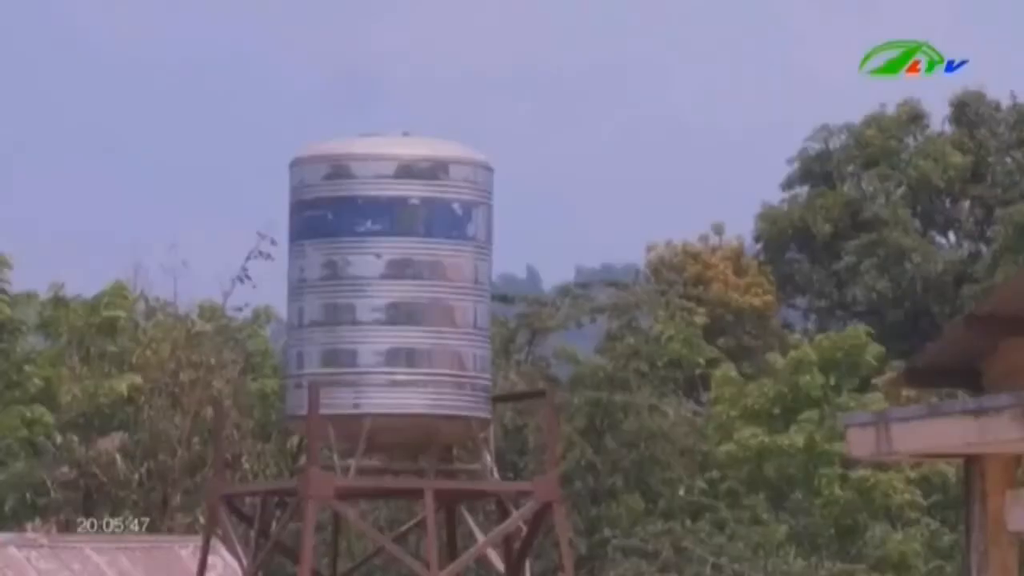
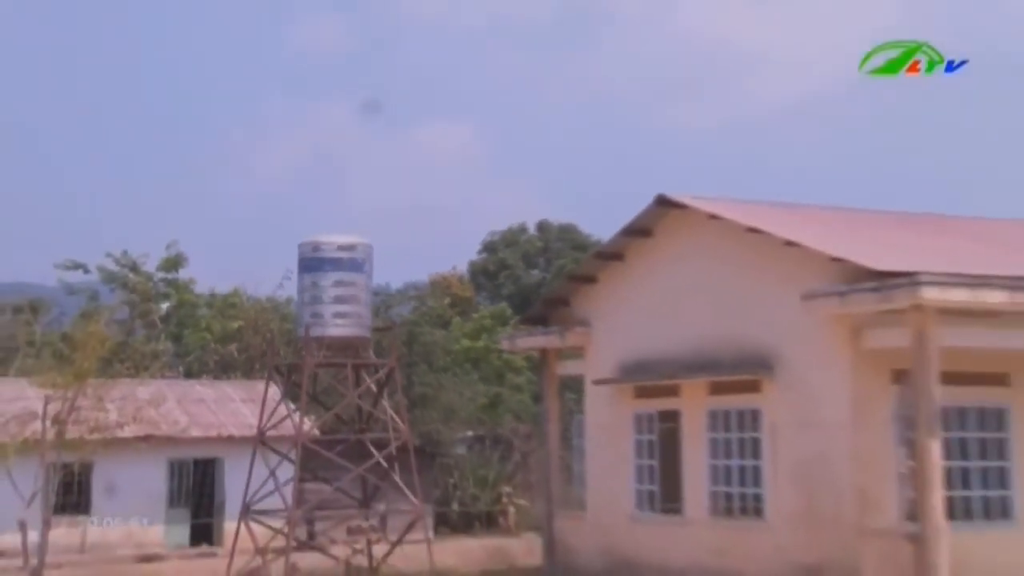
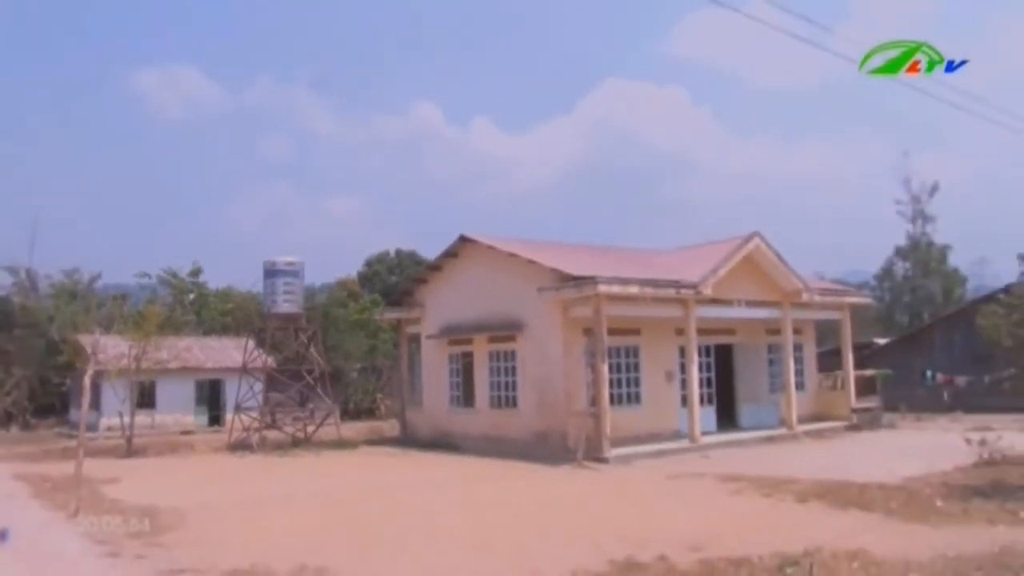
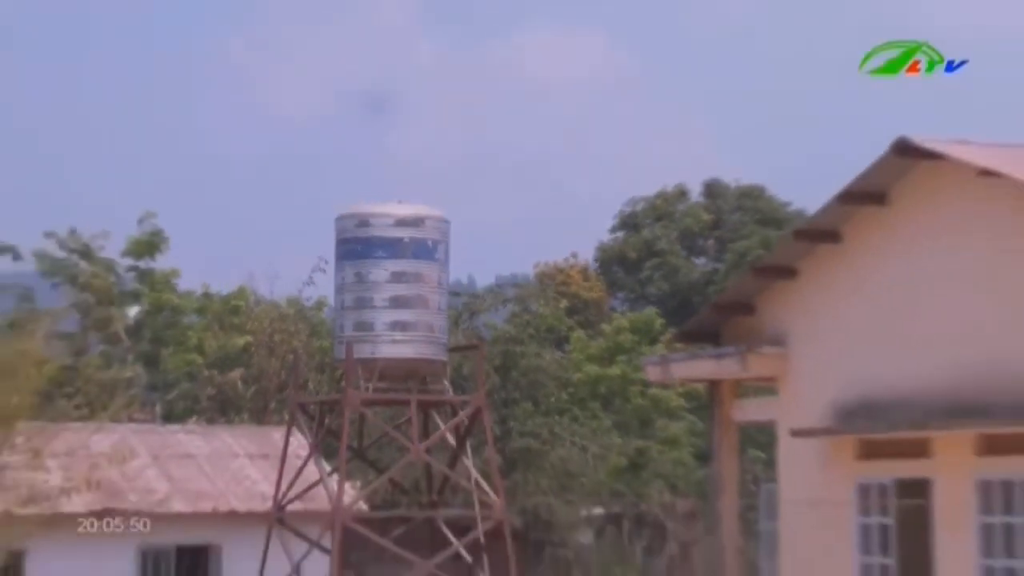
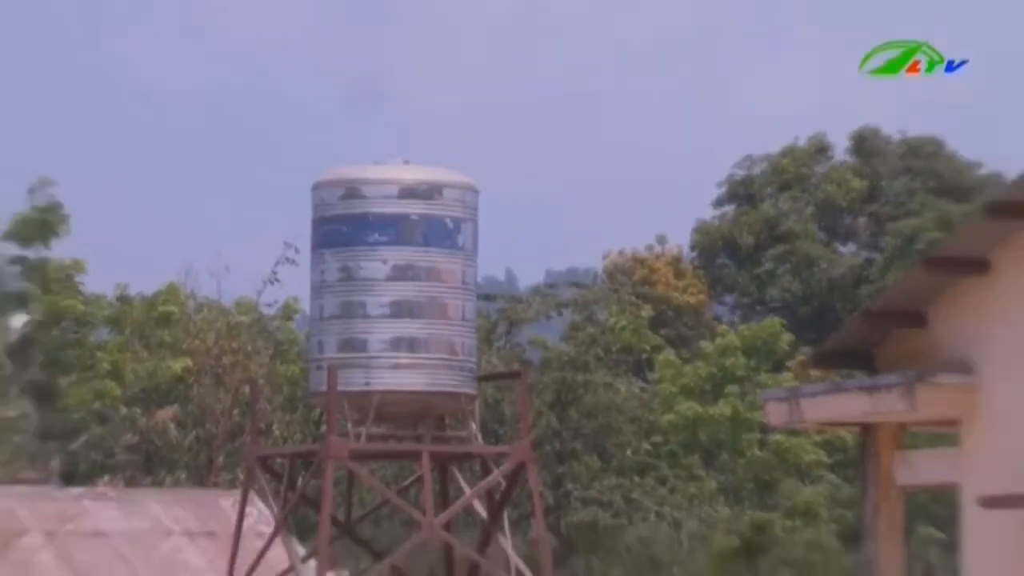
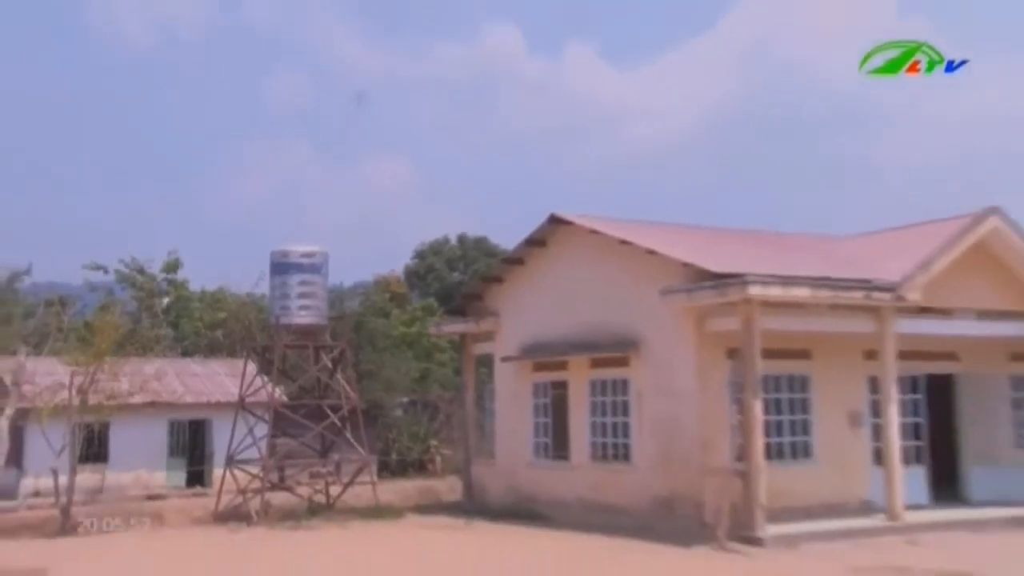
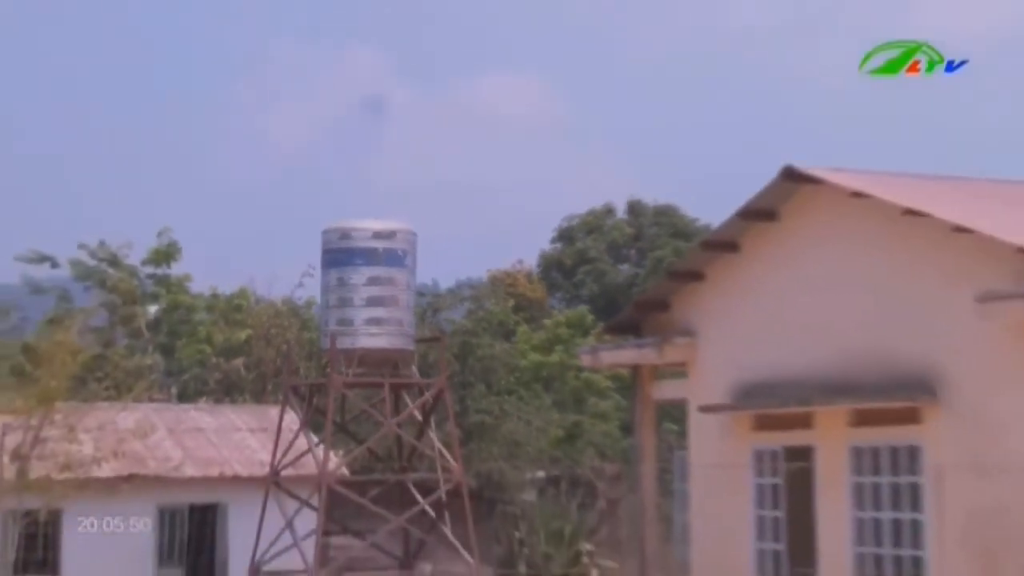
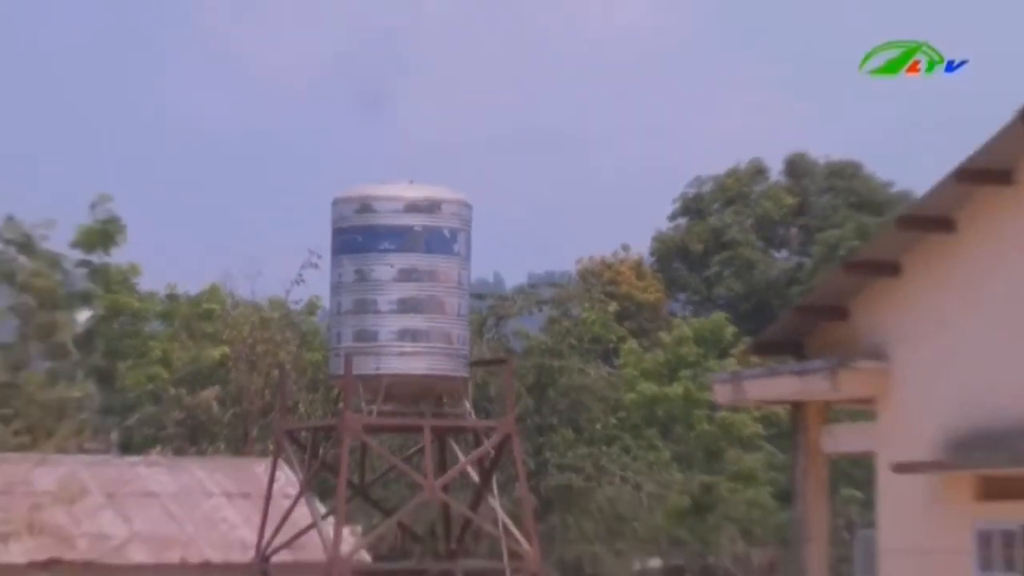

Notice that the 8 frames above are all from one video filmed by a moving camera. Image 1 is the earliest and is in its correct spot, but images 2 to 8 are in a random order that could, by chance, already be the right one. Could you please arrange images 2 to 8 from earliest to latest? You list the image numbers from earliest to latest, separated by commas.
5, 8, 4, 7, 2, 6, 3
